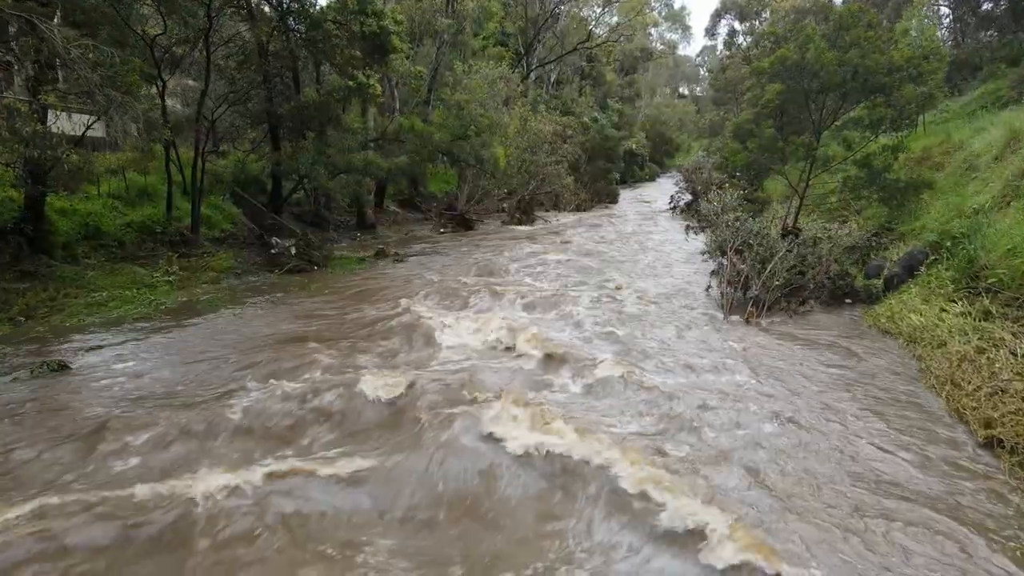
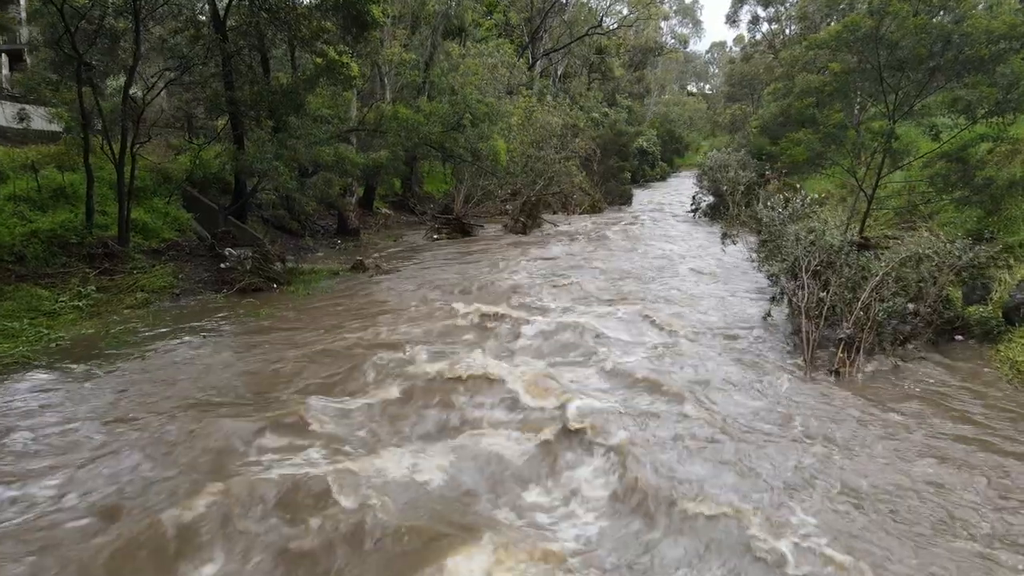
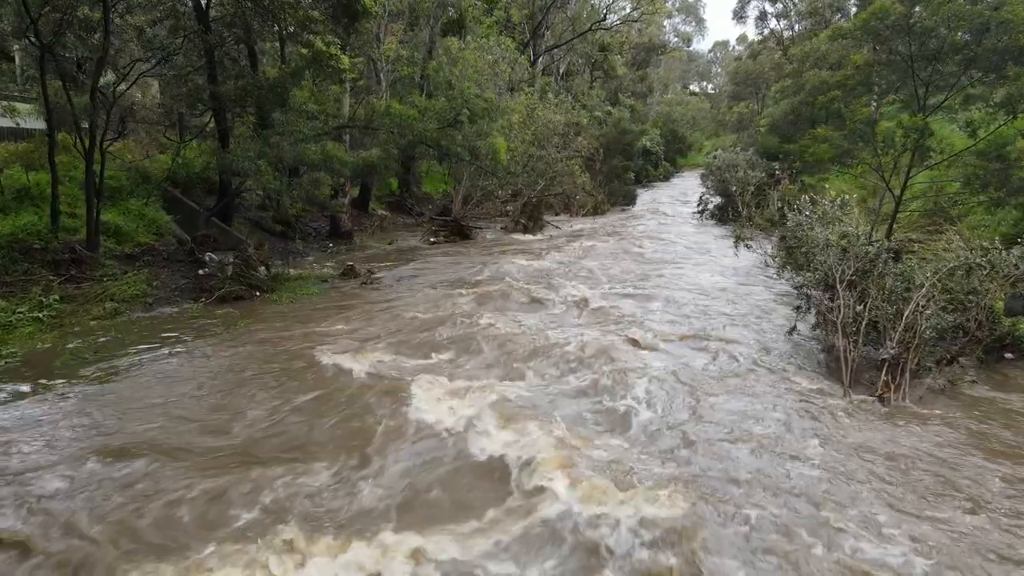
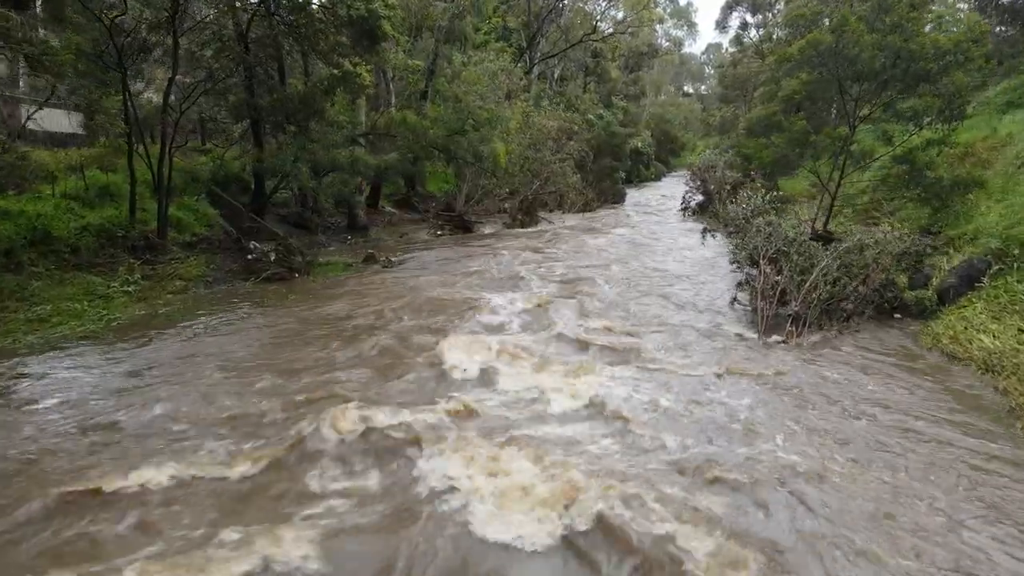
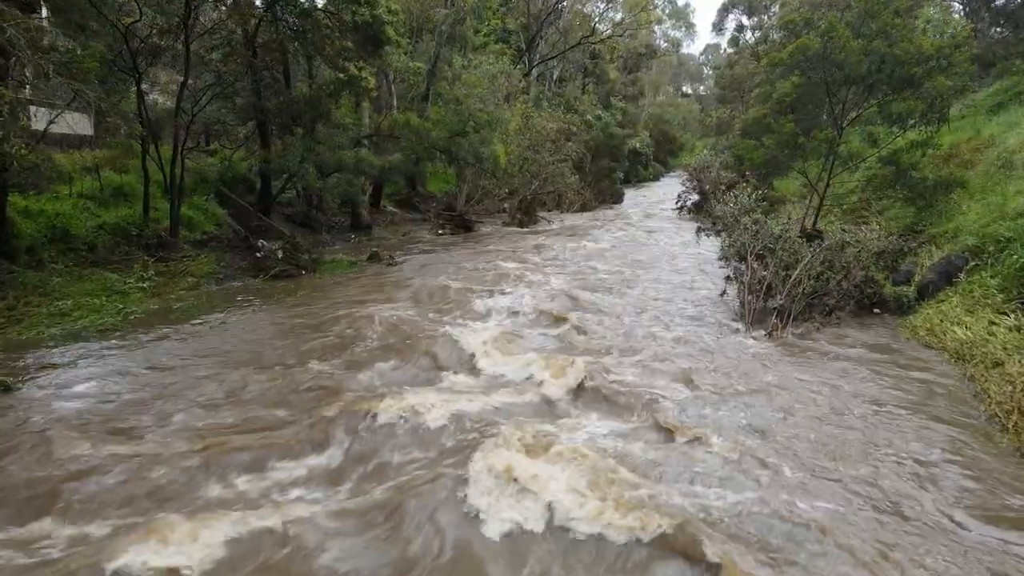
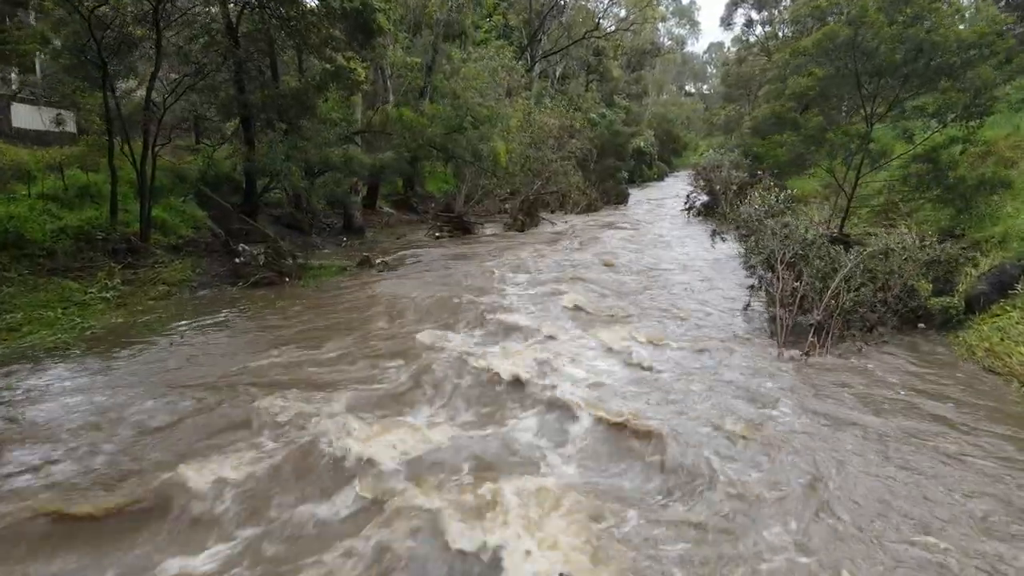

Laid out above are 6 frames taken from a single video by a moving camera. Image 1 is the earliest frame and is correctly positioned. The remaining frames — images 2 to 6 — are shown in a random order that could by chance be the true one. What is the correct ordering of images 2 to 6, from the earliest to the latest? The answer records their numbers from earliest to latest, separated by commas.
5, 4, 6, 2, 3
